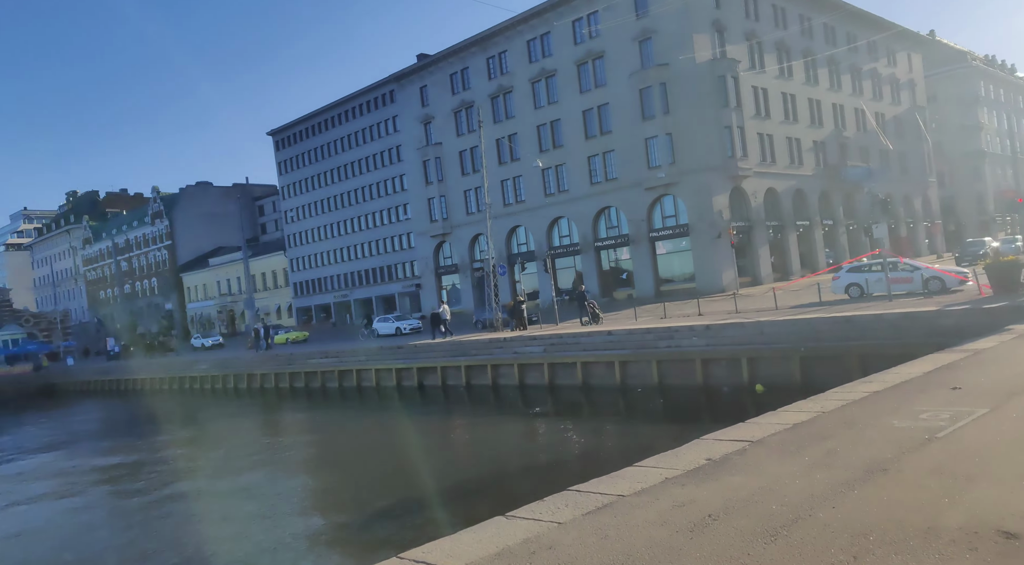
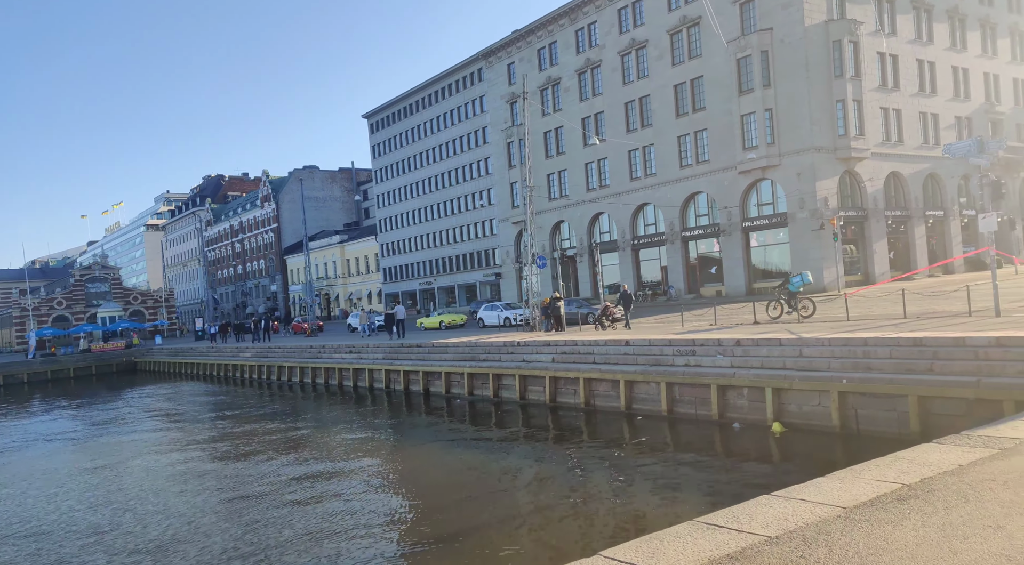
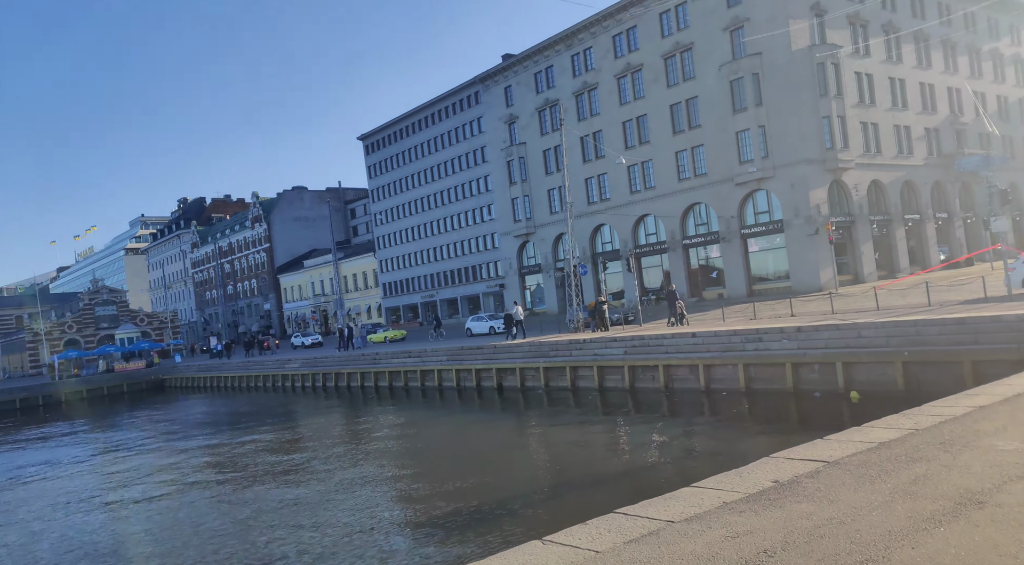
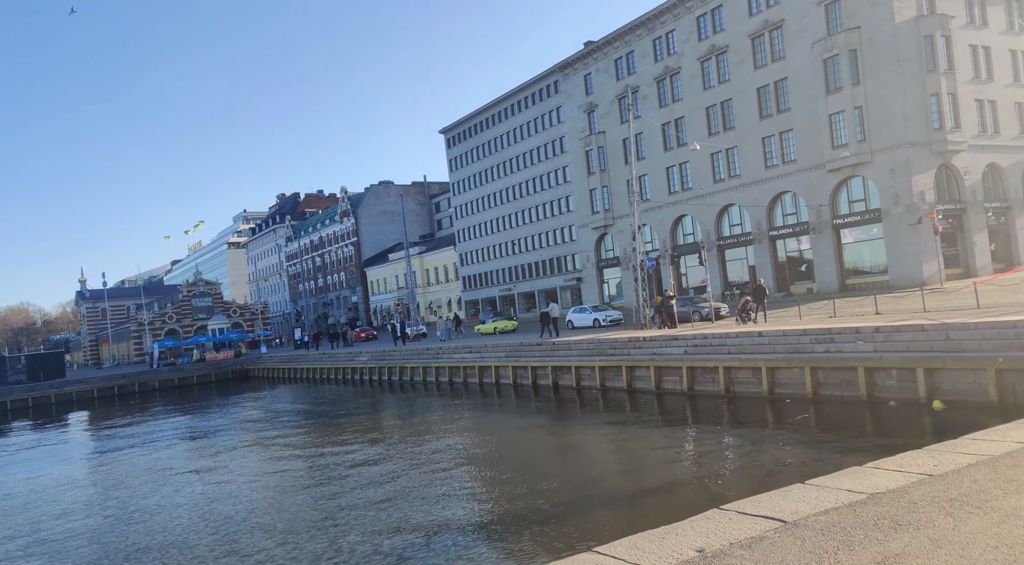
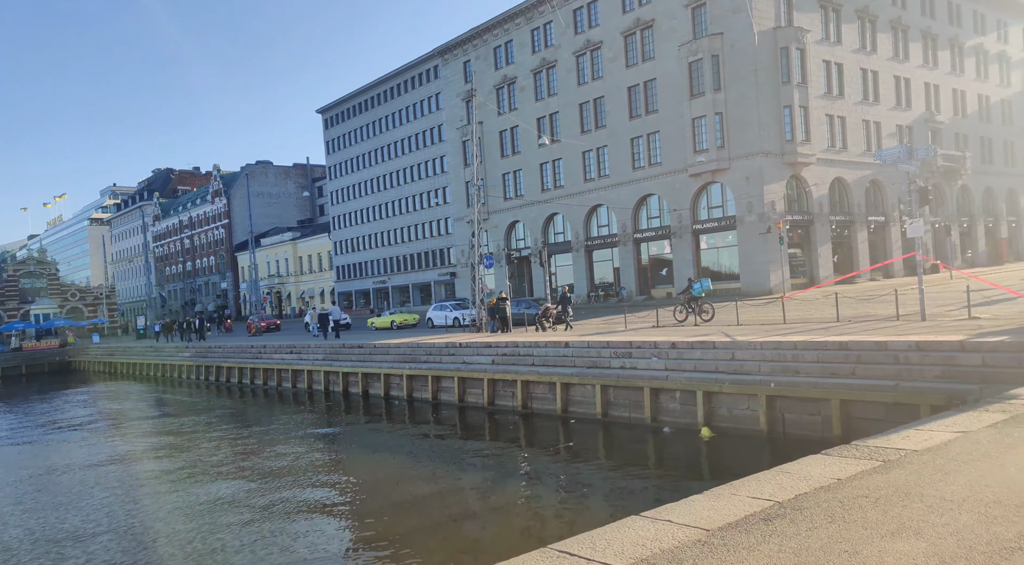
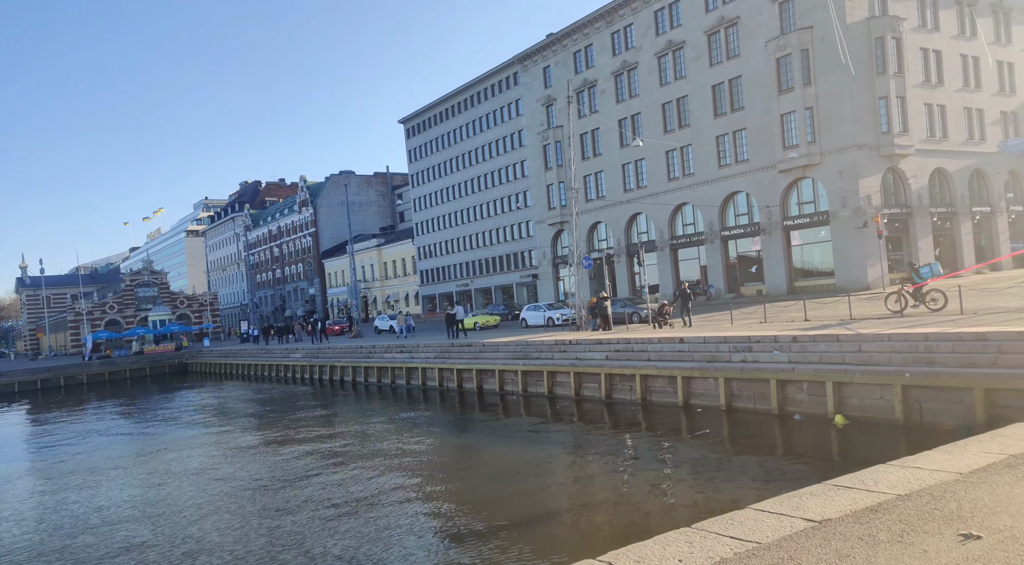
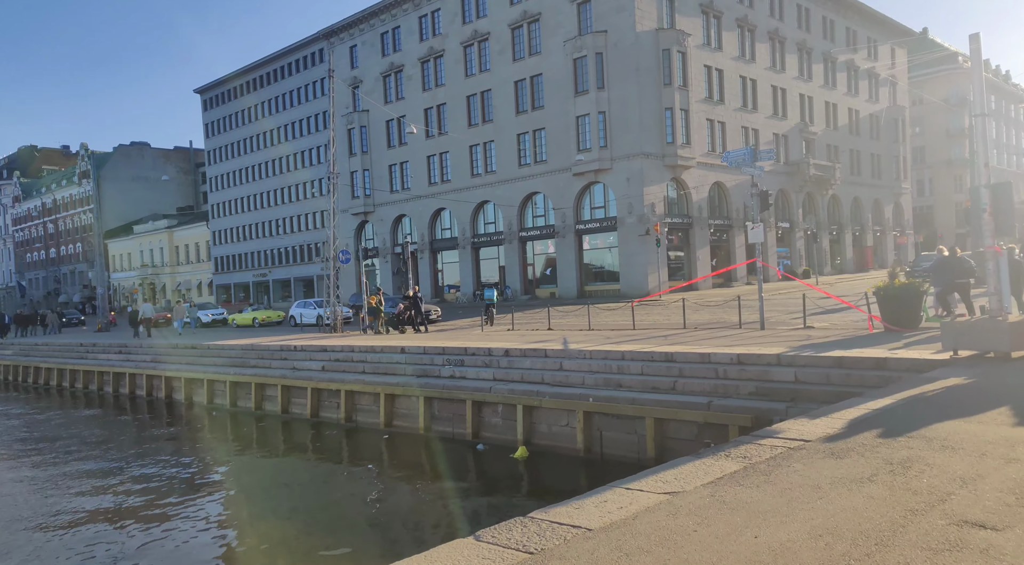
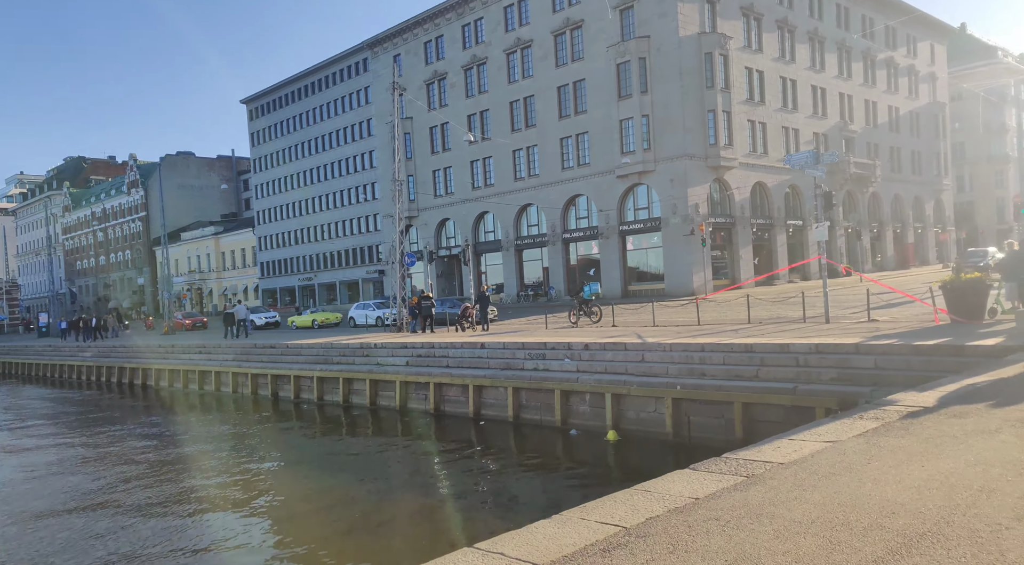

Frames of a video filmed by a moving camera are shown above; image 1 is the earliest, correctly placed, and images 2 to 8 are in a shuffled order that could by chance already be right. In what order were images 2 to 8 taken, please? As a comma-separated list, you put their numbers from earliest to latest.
3, 4, 6, 2, 5, 8, 7
